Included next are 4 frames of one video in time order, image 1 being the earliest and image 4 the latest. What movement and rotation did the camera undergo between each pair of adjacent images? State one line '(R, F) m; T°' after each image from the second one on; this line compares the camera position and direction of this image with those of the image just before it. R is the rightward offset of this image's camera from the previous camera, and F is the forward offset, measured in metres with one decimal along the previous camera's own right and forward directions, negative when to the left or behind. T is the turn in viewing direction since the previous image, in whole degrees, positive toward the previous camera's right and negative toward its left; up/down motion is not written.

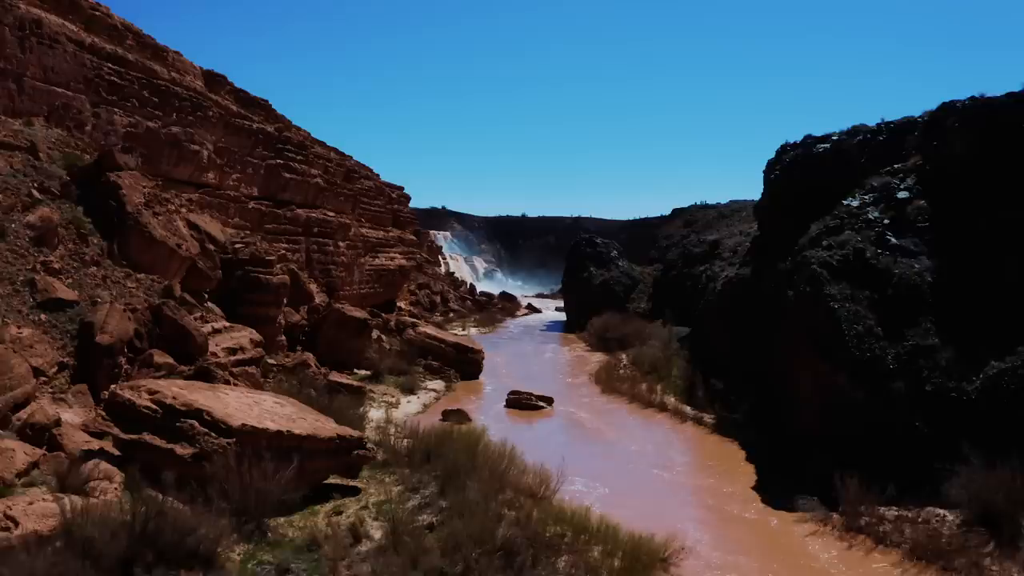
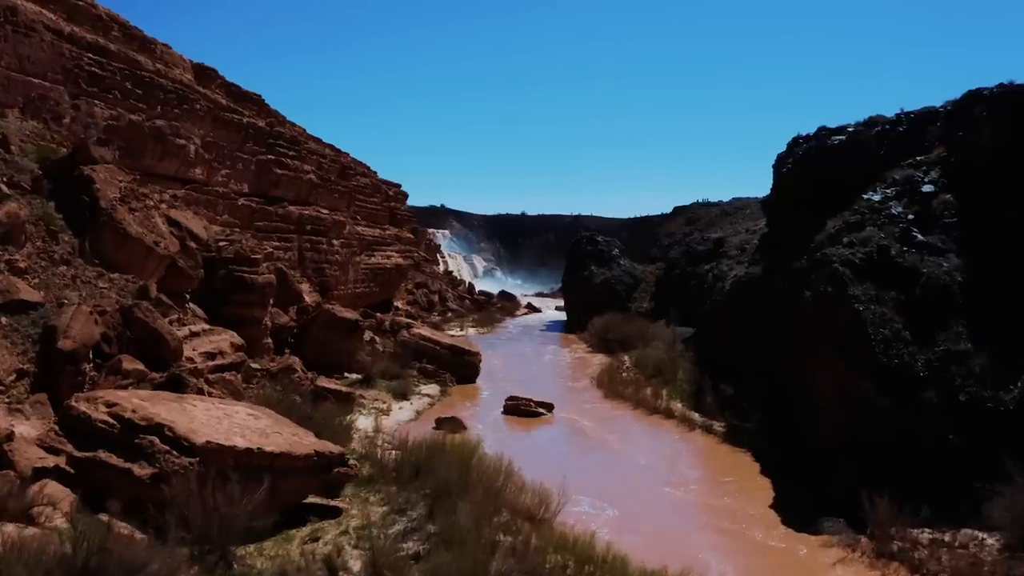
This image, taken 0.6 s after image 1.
(0.0, +0.7) m; 0°
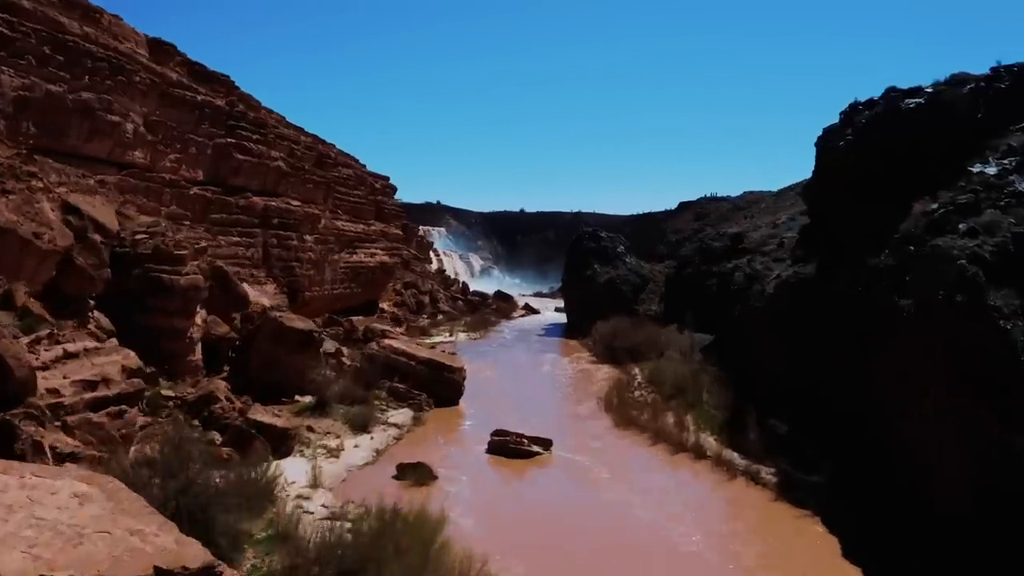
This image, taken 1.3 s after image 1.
(+0.1, +2.5) m; 0°
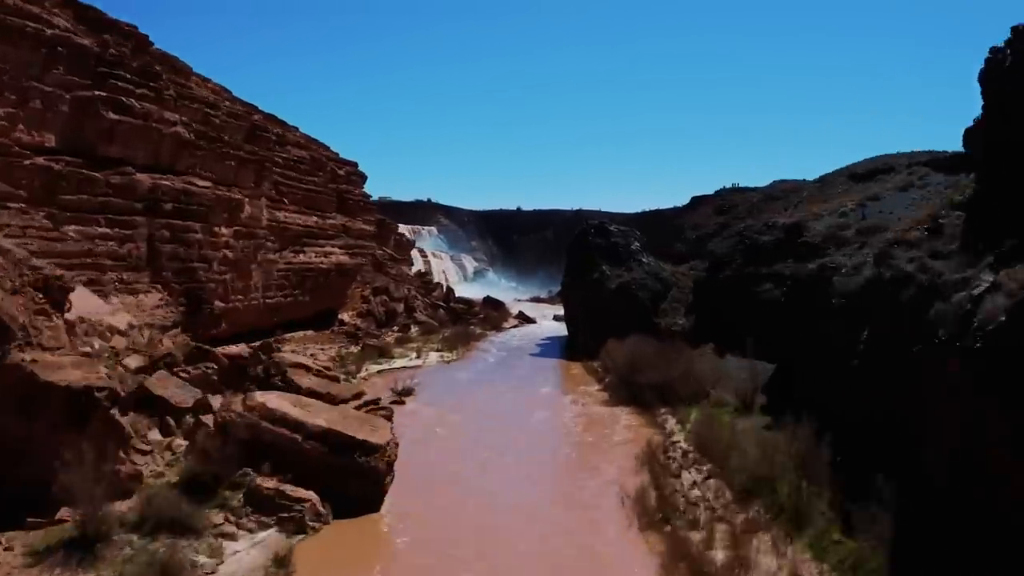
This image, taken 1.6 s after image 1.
(+0.3, +5.1) m; 0°
